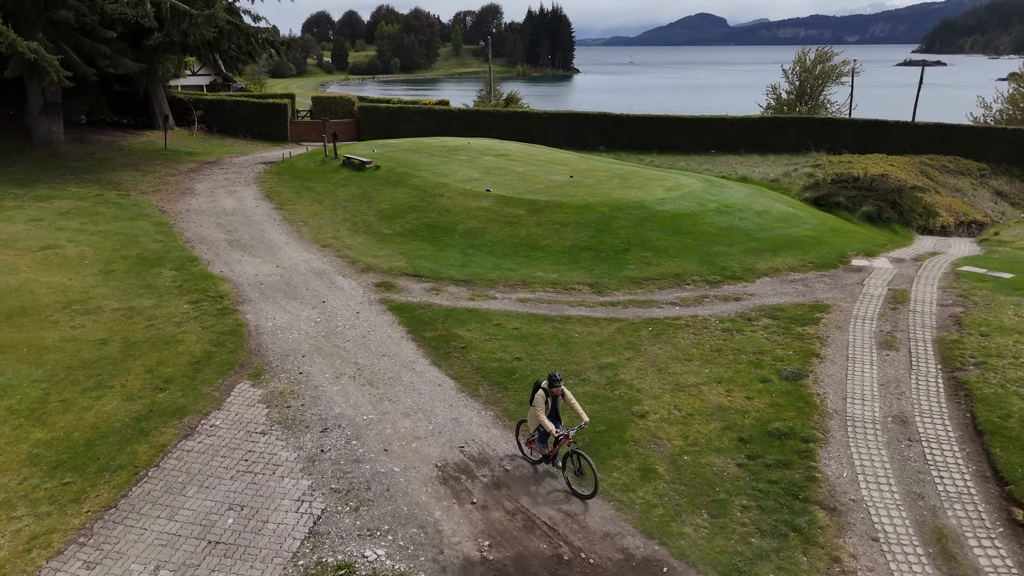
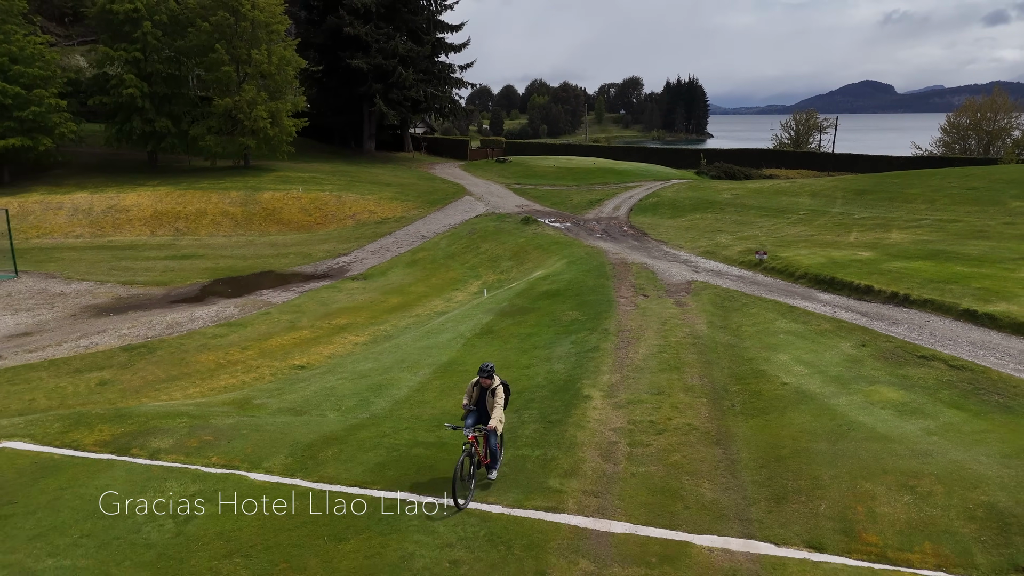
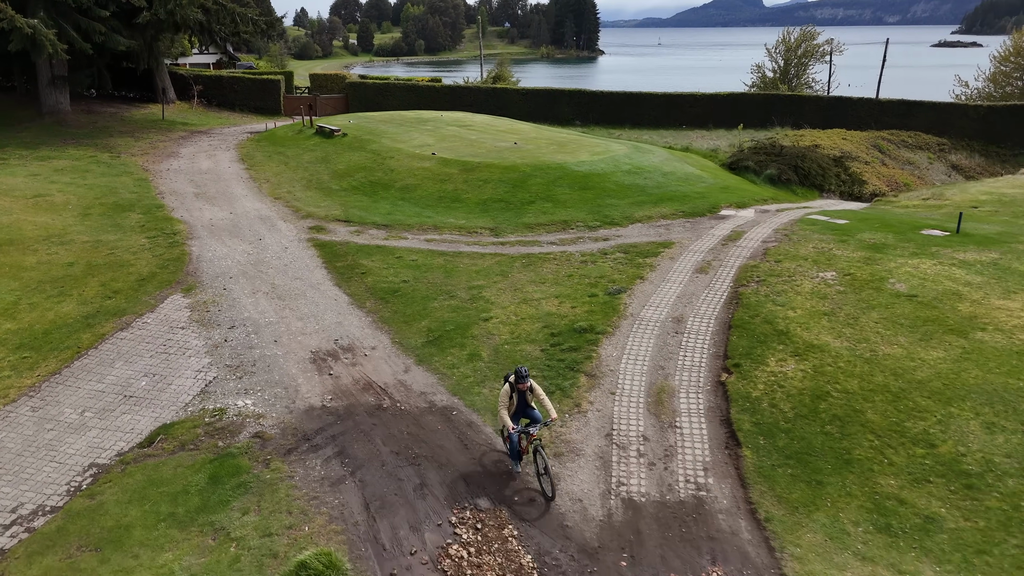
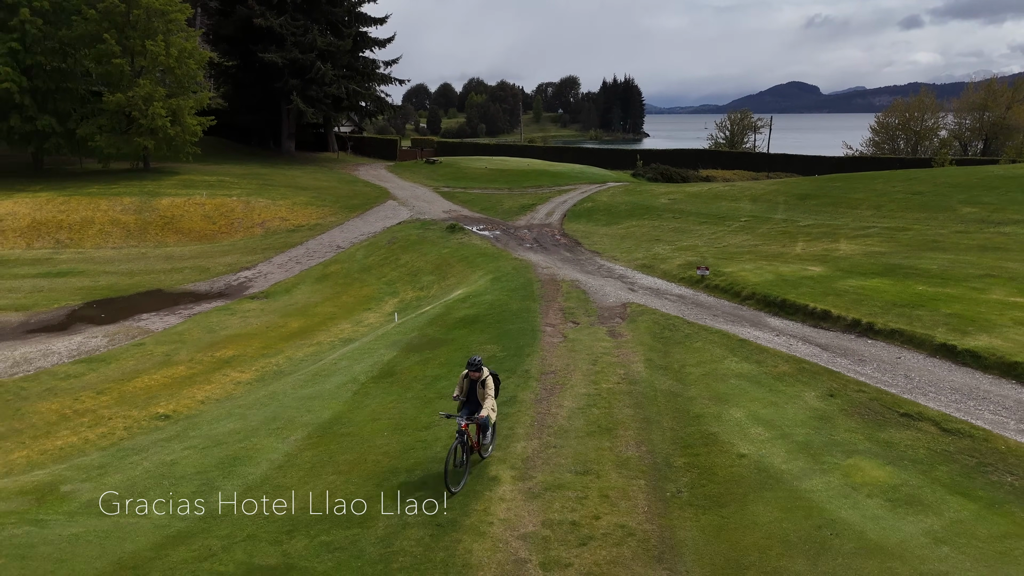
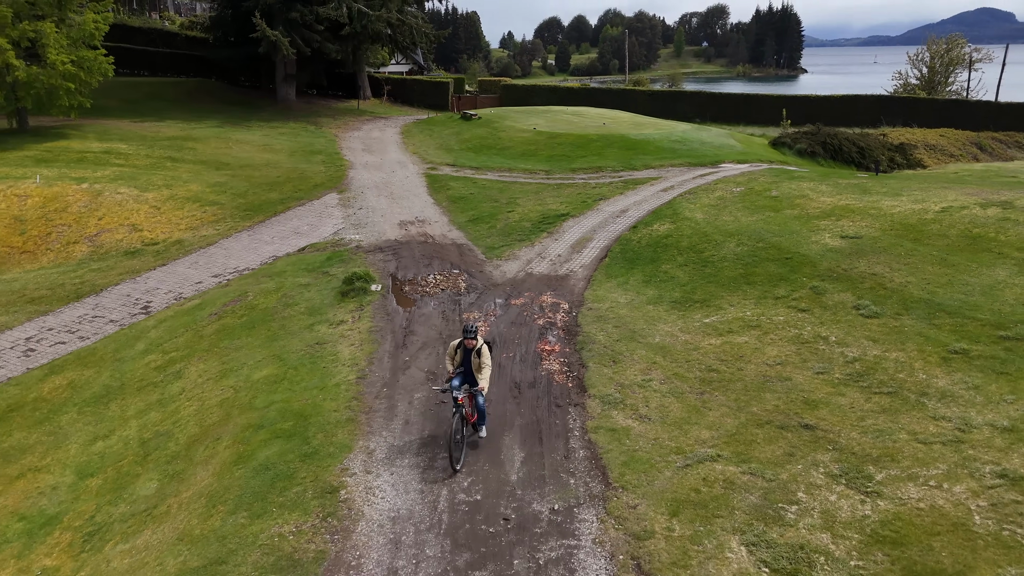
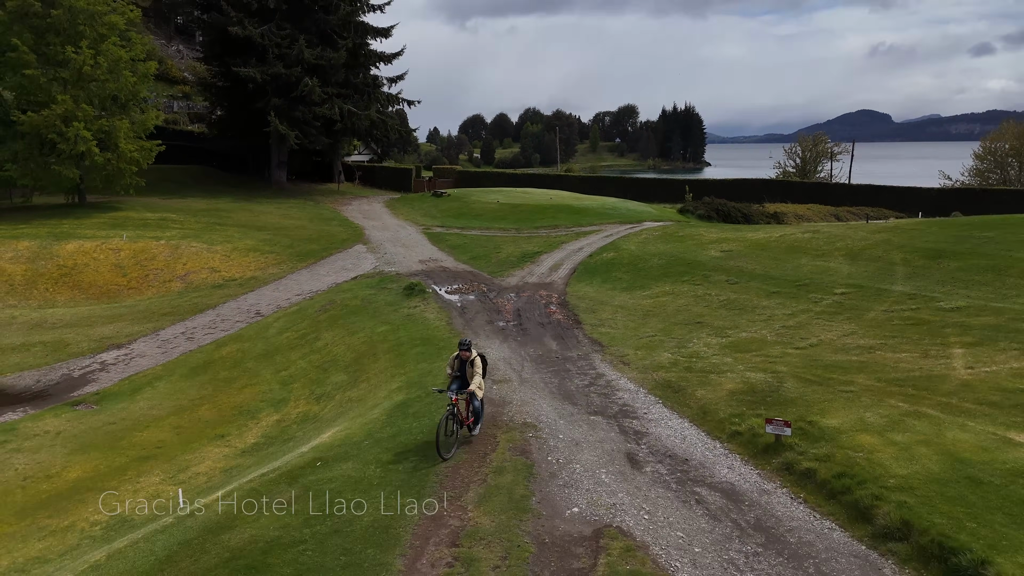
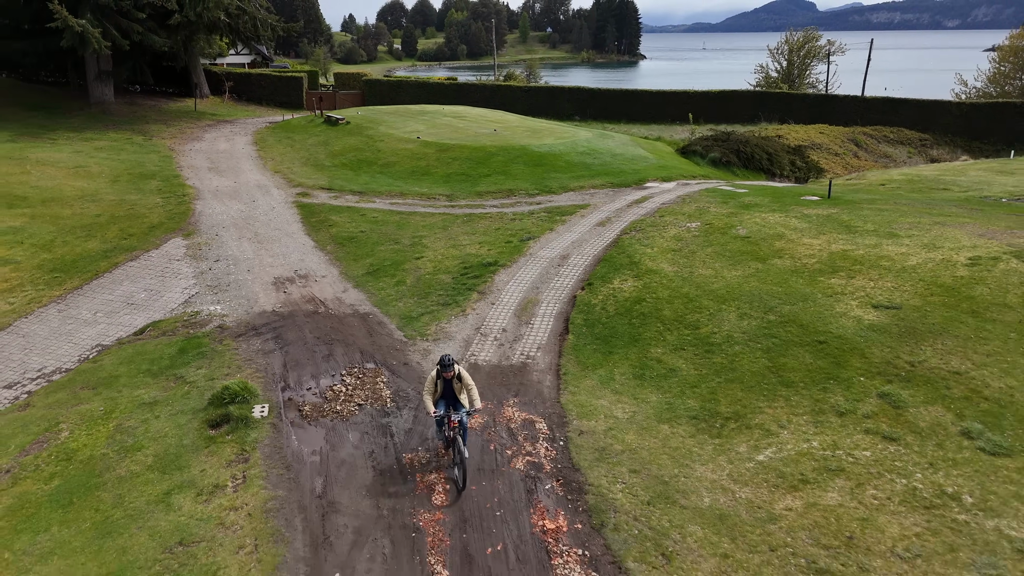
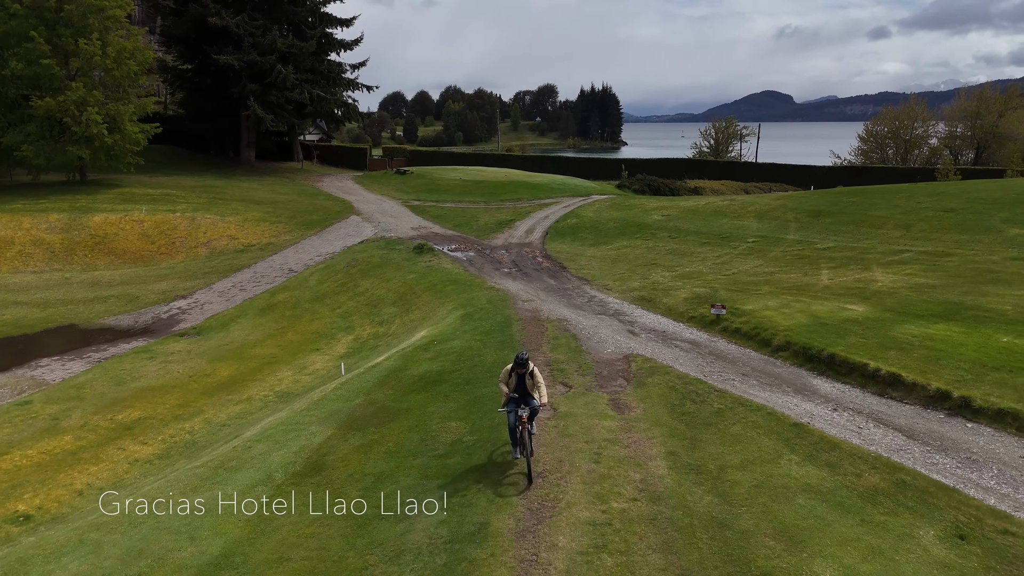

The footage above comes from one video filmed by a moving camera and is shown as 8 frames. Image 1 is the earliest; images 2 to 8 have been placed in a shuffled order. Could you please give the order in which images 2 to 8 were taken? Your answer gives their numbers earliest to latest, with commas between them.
3, 7, 5, 6, 8, 4, 2
